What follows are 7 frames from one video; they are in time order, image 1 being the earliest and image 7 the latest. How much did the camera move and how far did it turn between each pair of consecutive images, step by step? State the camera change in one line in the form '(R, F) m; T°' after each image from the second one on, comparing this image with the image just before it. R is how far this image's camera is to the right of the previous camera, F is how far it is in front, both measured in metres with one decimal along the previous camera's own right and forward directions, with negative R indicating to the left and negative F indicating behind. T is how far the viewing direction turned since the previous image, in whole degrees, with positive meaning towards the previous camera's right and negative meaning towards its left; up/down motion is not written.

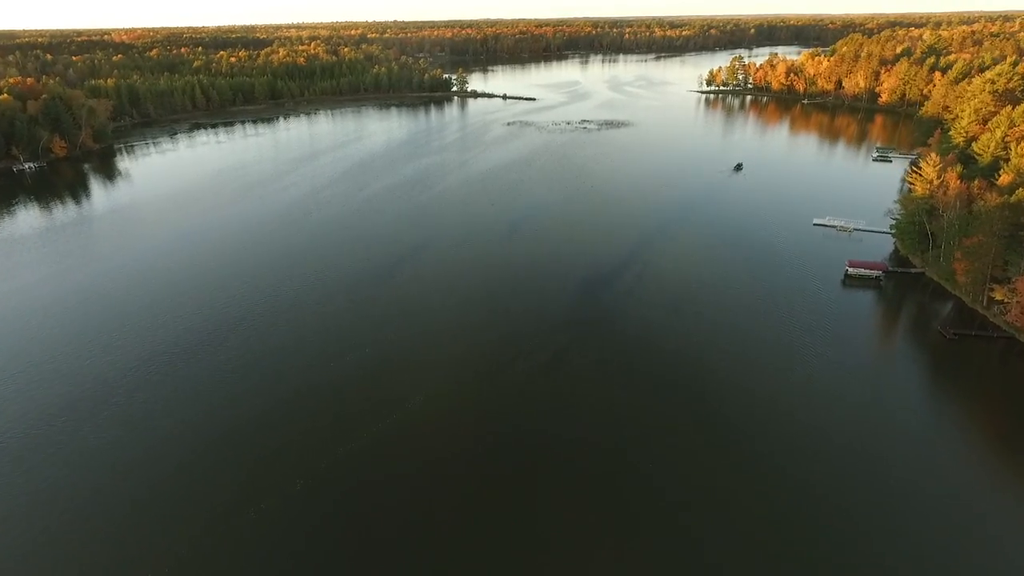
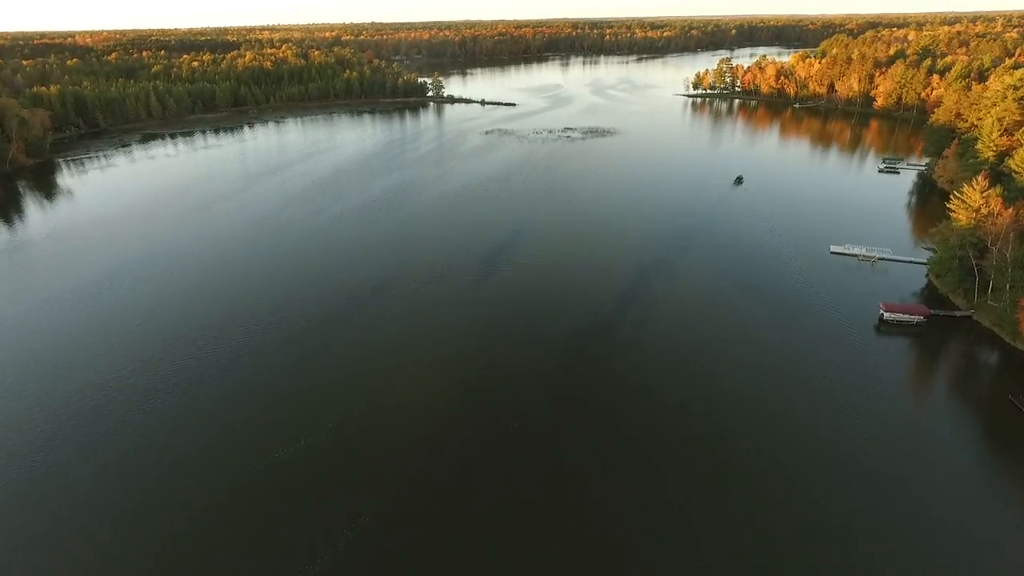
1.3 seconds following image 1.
(+0.2, +2.0) m; +2°
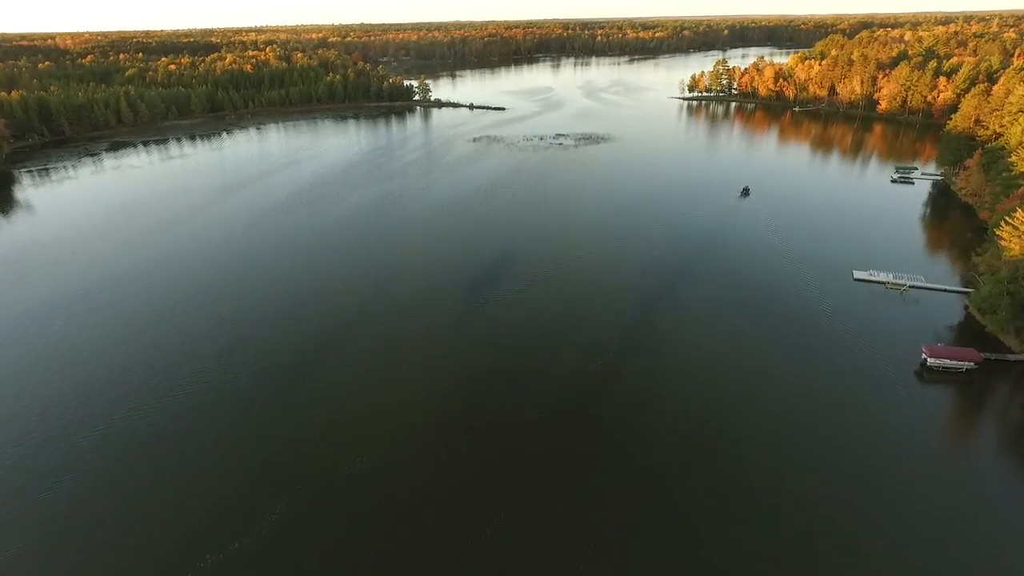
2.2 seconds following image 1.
(+0.1, +1.4) m; +1°
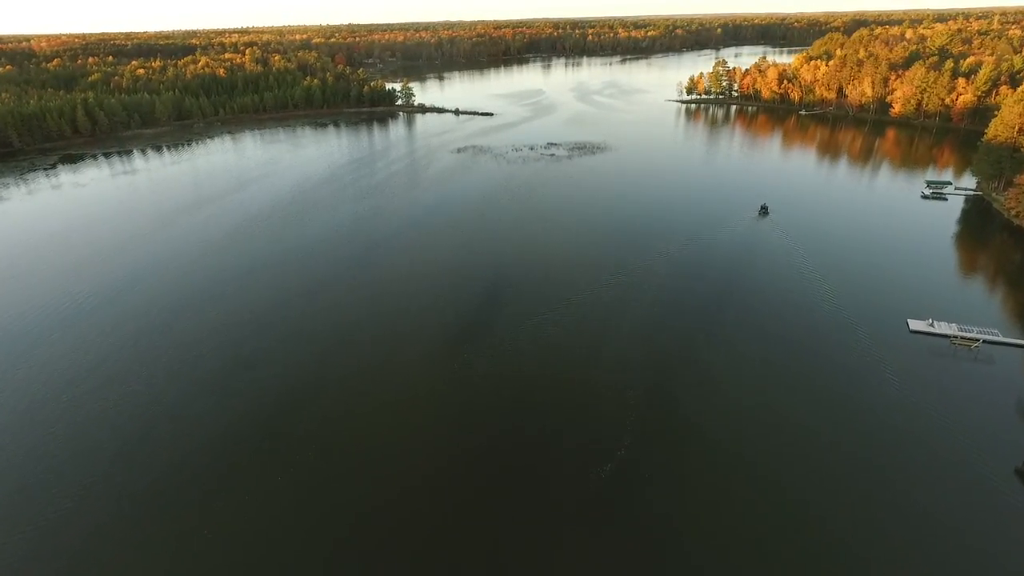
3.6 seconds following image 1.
(+0.2, +2.1) m; +1°
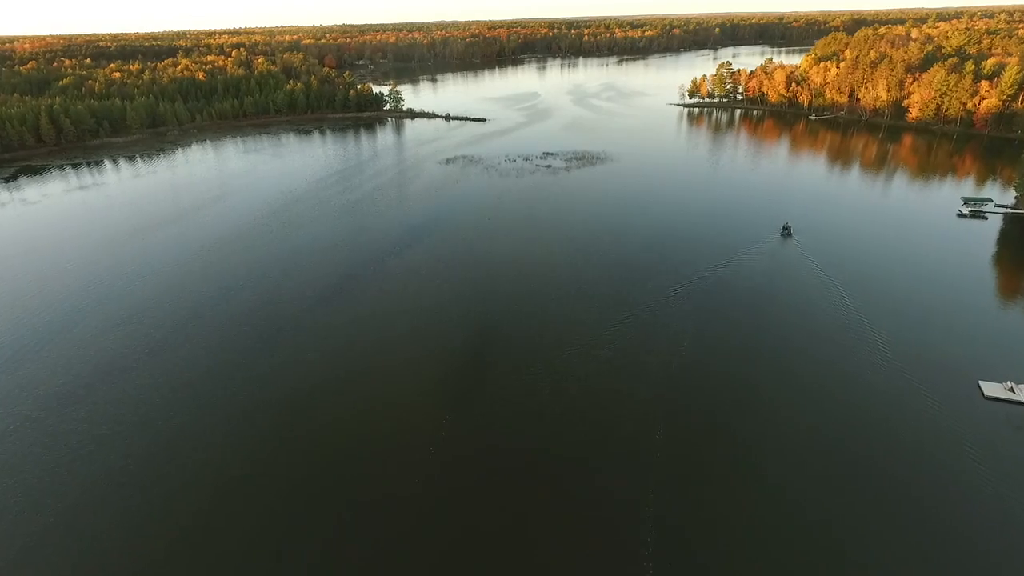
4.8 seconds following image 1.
(+0.1, +1.7) m; 0°
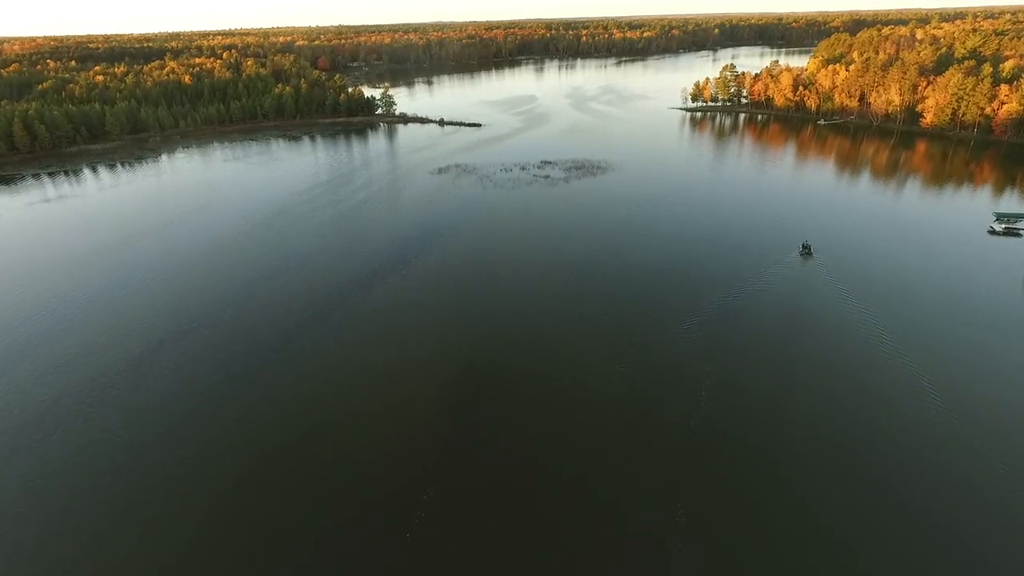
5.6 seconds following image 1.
(+0.1, +1.2) m; 0°
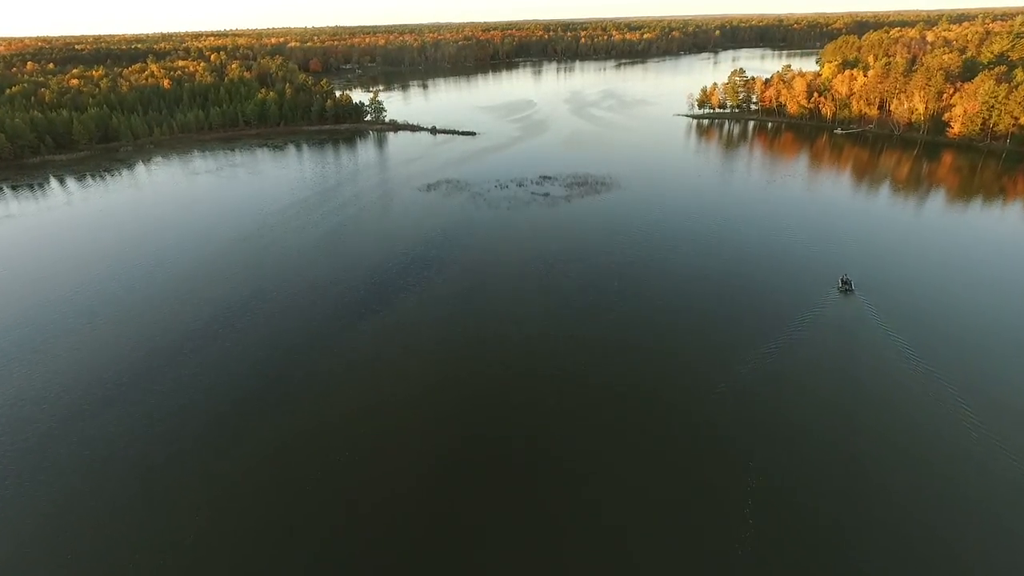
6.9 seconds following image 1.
(+0.1, +1.8) m; 0°
